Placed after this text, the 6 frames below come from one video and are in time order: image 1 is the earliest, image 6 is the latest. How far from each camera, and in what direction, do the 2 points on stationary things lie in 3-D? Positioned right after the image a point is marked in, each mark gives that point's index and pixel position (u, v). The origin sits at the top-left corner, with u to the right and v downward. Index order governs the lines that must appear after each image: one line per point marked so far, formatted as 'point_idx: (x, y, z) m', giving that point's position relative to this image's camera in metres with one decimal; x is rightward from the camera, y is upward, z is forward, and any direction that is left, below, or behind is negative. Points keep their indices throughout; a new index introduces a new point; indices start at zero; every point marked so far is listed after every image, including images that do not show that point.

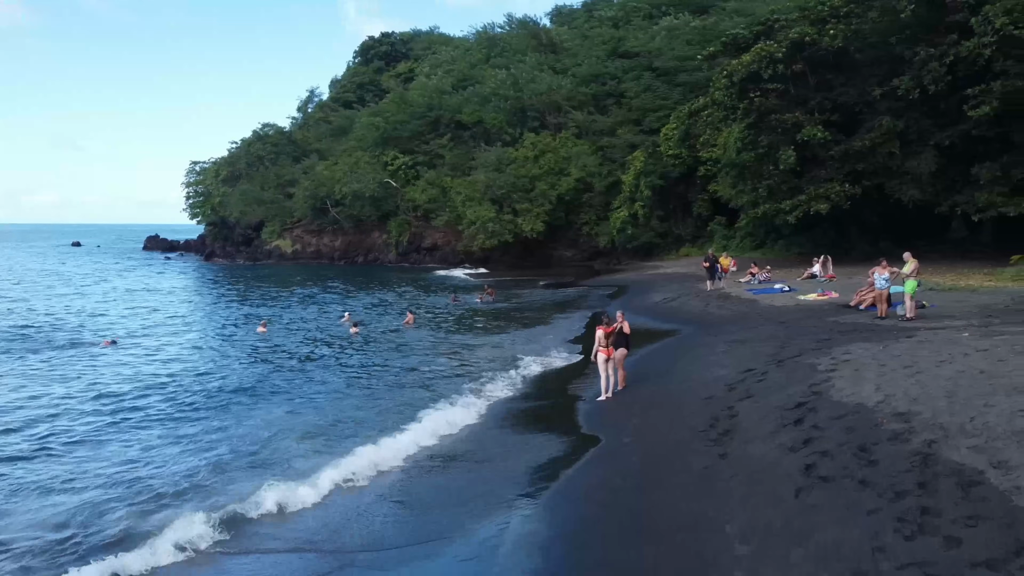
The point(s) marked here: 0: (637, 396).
0: (+2.5, -2.1, +13.1) m
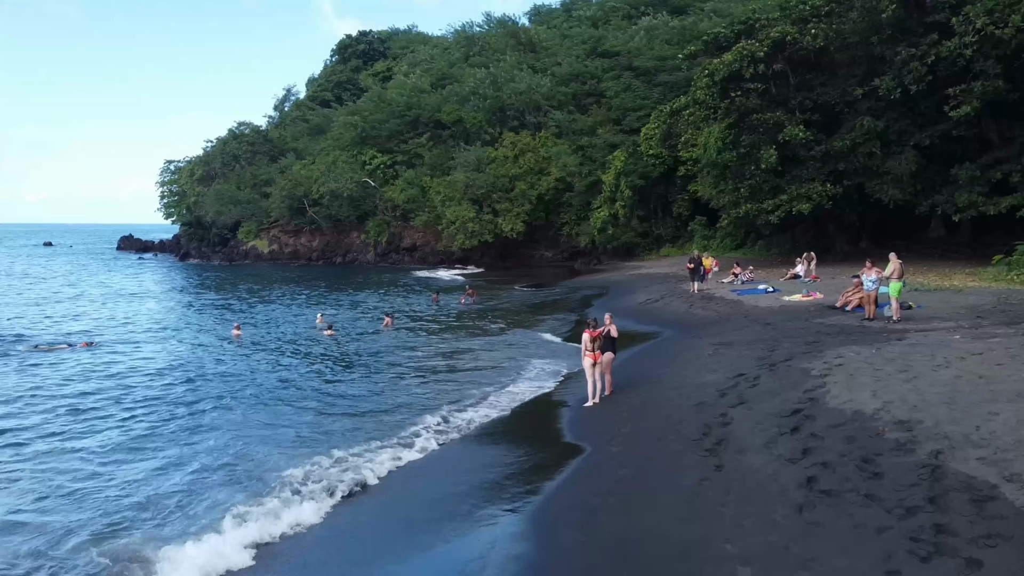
0: (+2.1, -2.2, +12.7) m
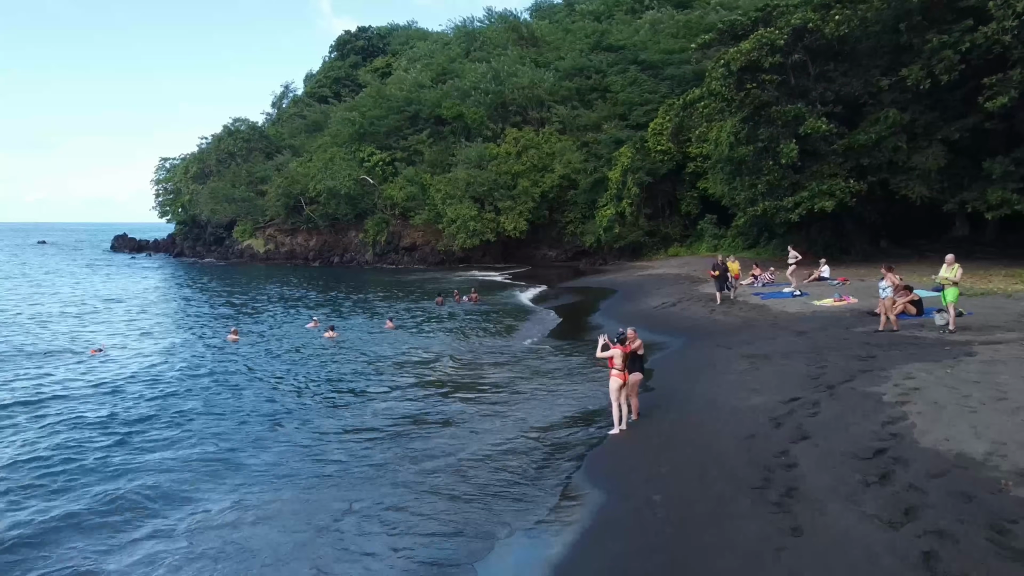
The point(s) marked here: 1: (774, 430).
0: (+2.4, -2.3, +10.9) m
1: (+3.7, -2.0, +9.2) m
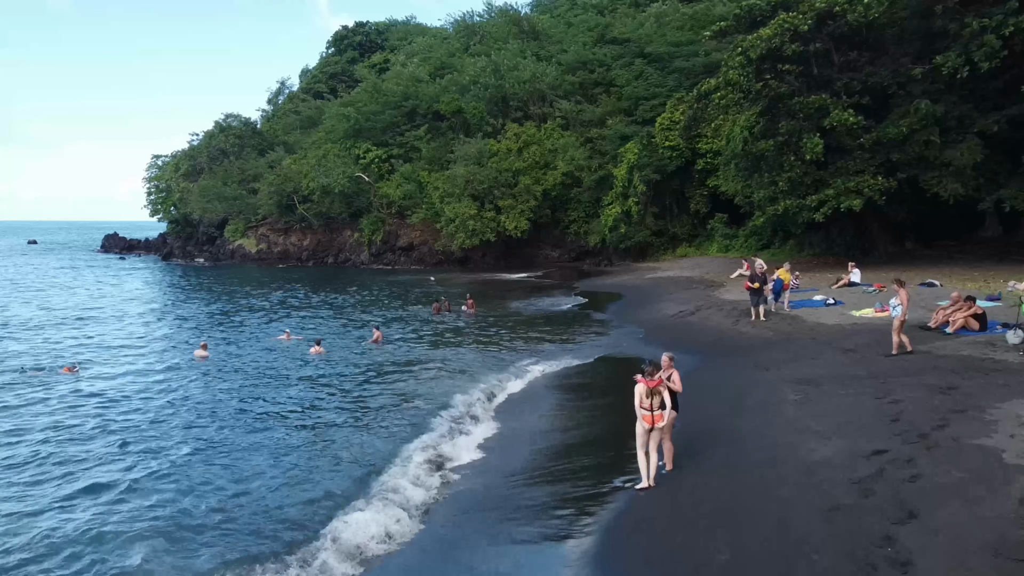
0: (+2.4, -2.6, +8.8) m
1: (+3.7, -2.3, +7.0) m
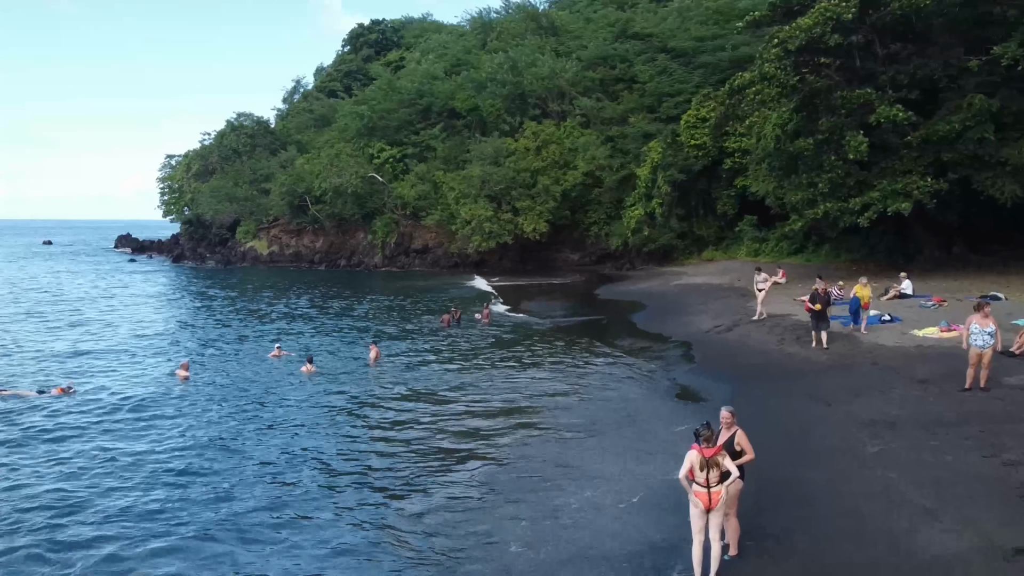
0: (+2.7, -3.0, +7.0) m
1: (+4.0, -2.7, +5.2) m
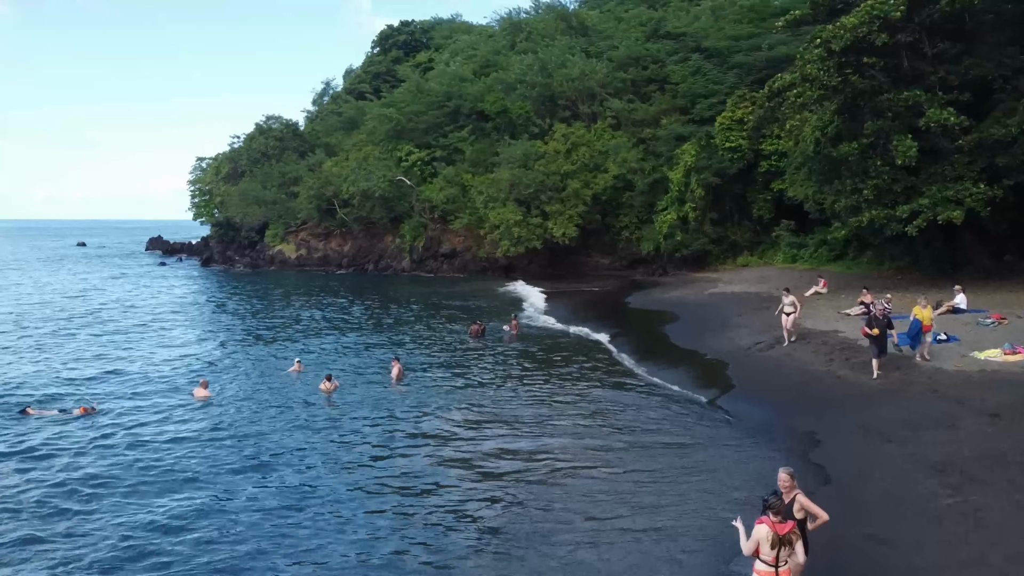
0: (+3.1, -3.4, +6.2) m
1: (+4.3, -3.1, +4.4) m
